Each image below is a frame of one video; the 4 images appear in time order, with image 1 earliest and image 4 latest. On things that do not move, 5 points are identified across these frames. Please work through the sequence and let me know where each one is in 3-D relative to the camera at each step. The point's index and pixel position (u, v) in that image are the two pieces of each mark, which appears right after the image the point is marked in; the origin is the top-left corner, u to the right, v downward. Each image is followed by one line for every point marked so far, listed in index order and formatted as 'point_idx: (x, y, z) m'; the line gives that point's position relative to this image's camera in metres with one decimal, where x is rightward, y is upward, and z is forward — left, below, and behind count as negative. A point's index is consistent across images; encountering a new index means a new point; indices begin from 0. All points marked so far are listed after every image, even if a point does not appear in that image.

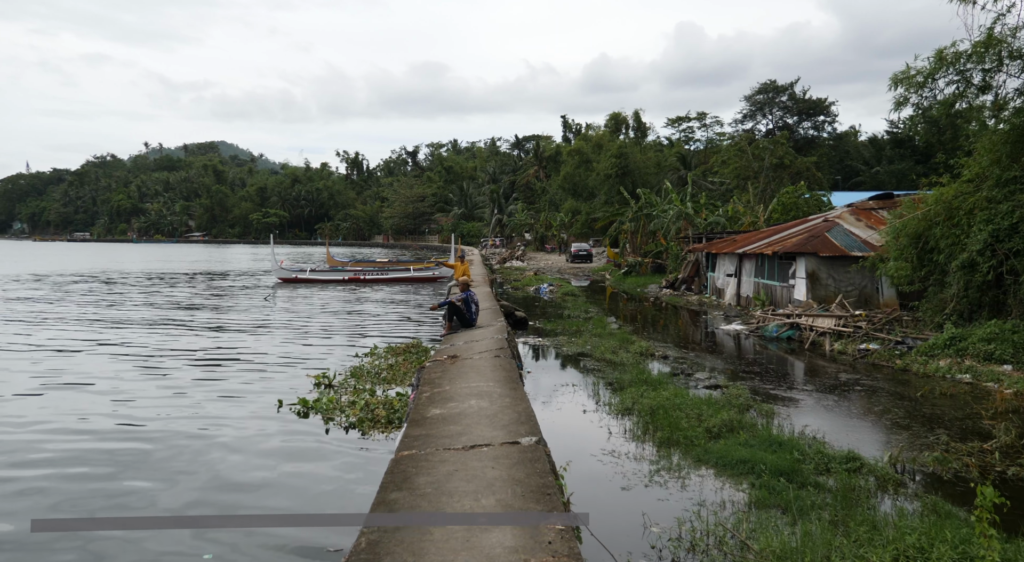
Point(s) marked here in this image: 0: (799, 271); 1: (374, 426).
0: (+6.8, +0.2, +18.5) m
1: (-1.6, -1.7, +9.1) m
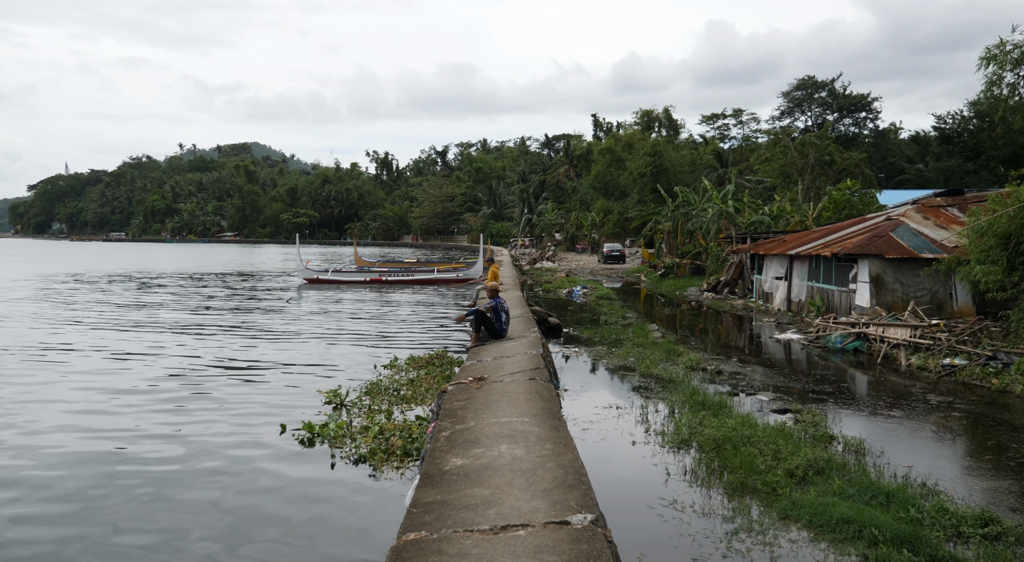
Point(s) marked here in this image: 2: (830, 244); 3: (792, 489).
0: (+7.5, +0.1, +16.9) m
1: (-1.2, -1.8, +7.8) m
2: (+7.5, +0.9, +18.5) m
3: (+2.3, -1.7, +6.4) m
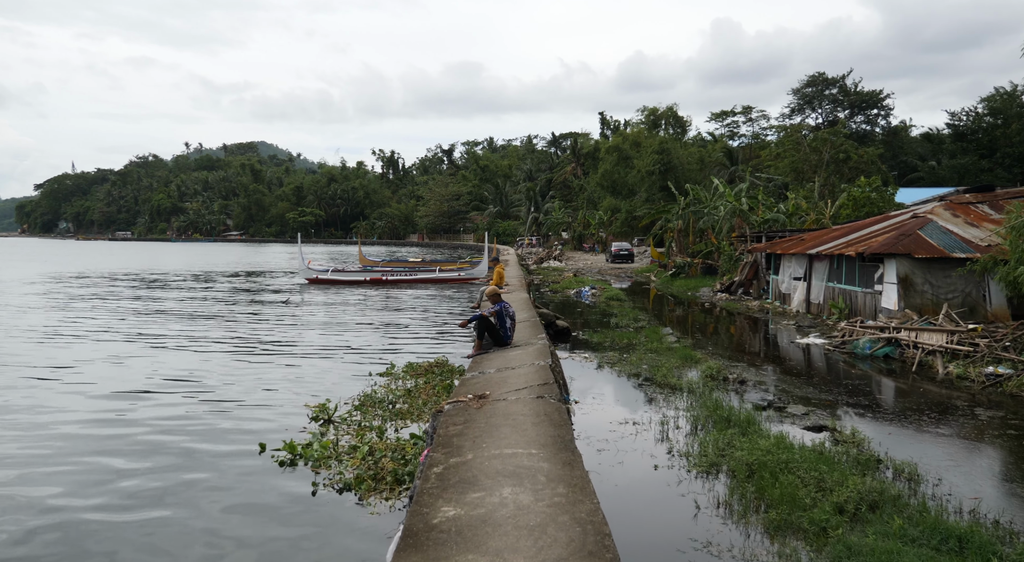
0: (+7.7, +0.1, +15.9) m
1: (-1.2, -1.8, +6.9) m
2: (+7.7, +0.9, +17.5) m
3: (+2.3, -1.7, +5.5) m
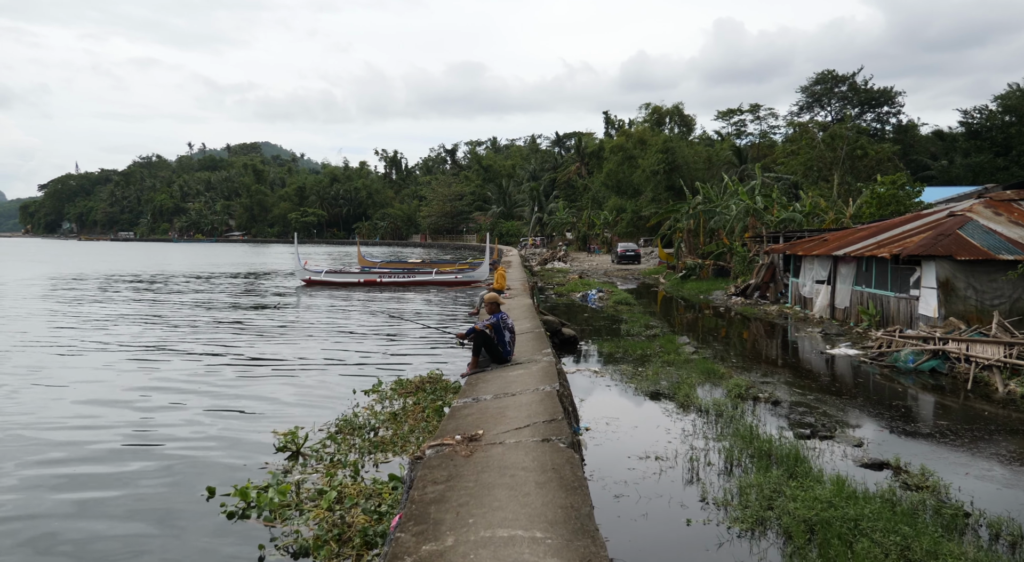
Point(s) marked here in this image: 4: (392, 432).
0: (+7.7, 0.0, +14.5) m
1: (-1.2, -1.9, +5.5) m
2: (+7.7, +0.8, +16.1) m
3: (+2.3, -1.8, +4.1) m
4: (-1.3, -1.6, +8.1) m
